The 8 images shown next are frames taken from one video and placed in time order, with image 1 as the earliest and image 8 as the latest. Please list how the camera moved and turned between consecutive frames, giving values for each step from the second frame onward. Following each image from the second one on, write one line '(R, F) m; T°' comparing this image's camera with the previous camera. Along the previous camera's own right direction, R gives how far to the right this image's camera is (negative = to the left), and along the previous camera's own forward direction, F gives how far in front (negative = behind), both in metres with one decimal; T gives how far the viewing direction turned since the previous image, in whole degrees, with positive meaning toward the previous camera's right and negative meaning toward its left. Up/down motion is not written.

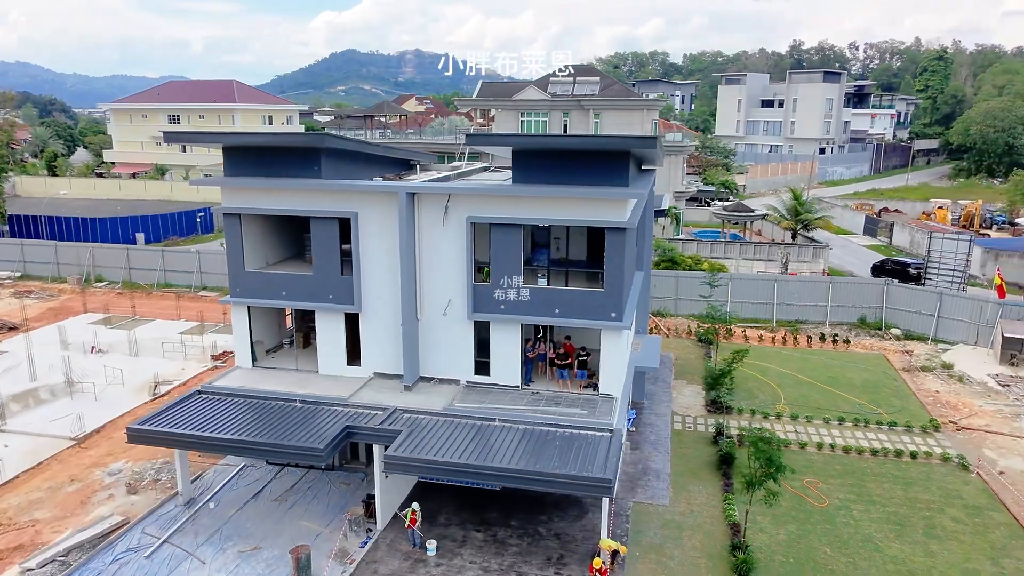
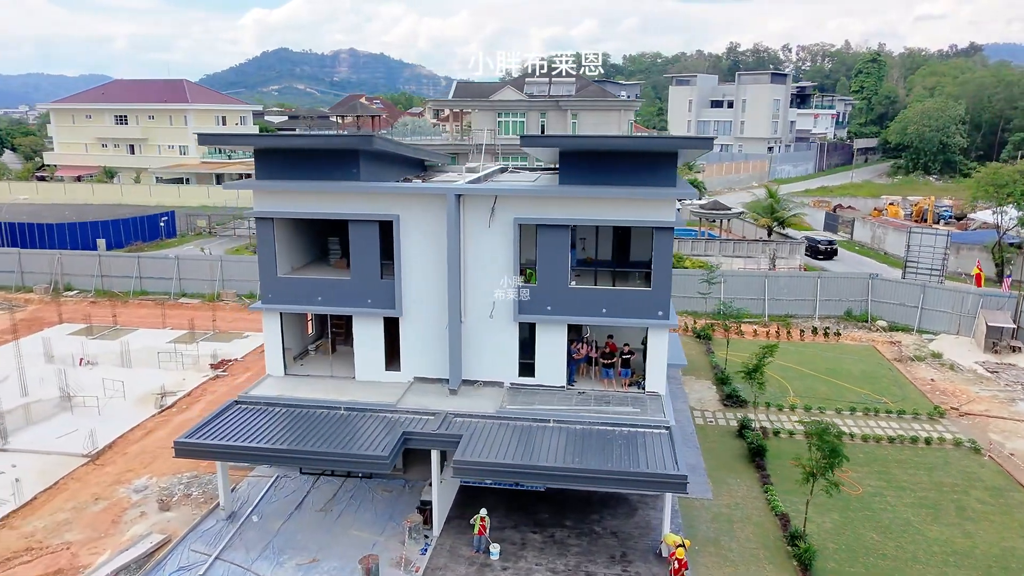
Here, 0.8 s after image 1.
(-2.5, +0.1) m; +5°
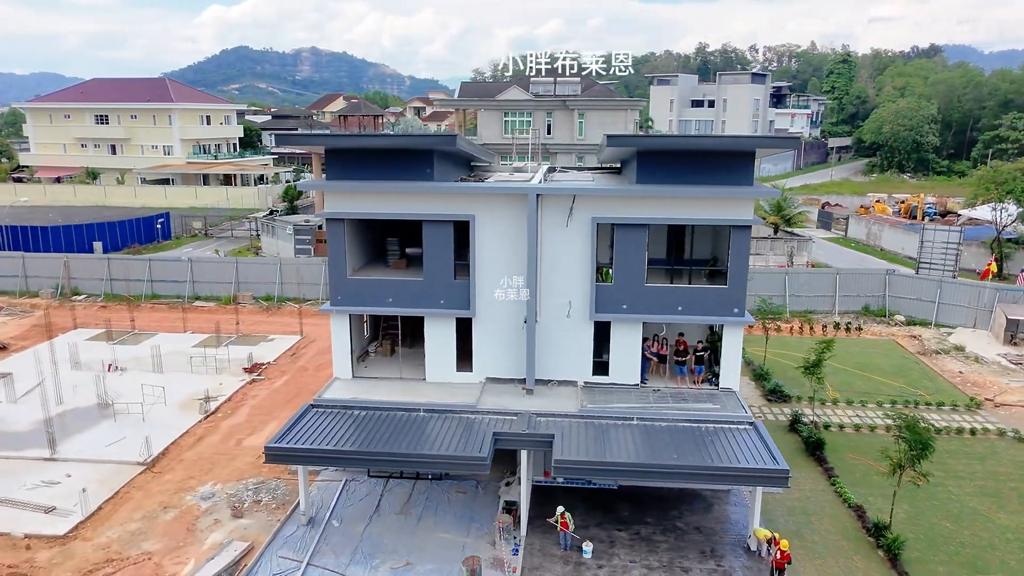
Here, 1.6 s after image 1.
(-2.6, 0.0) m; +3°
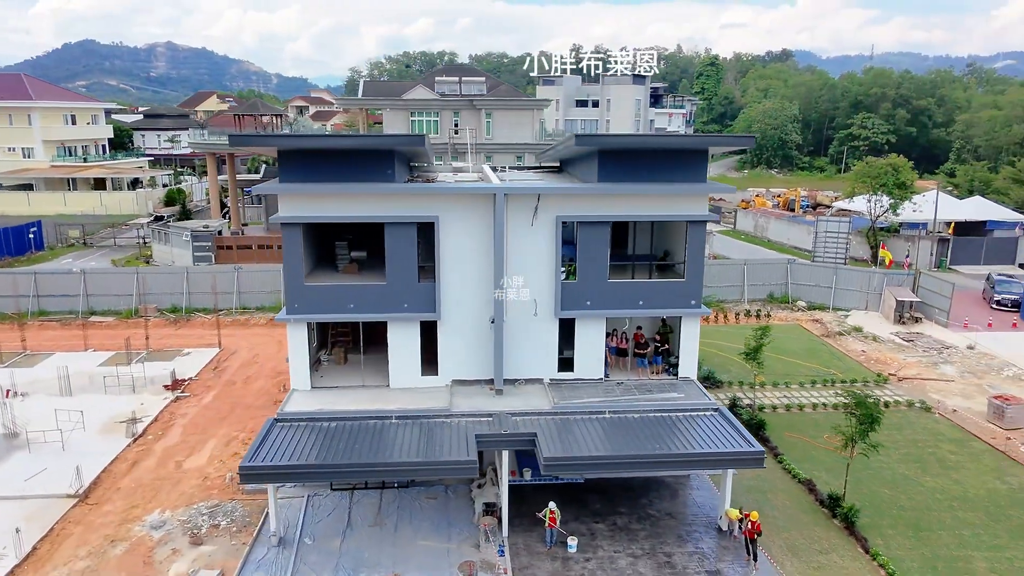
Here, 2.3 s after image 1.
(-2.0, +0.2) m; +9°
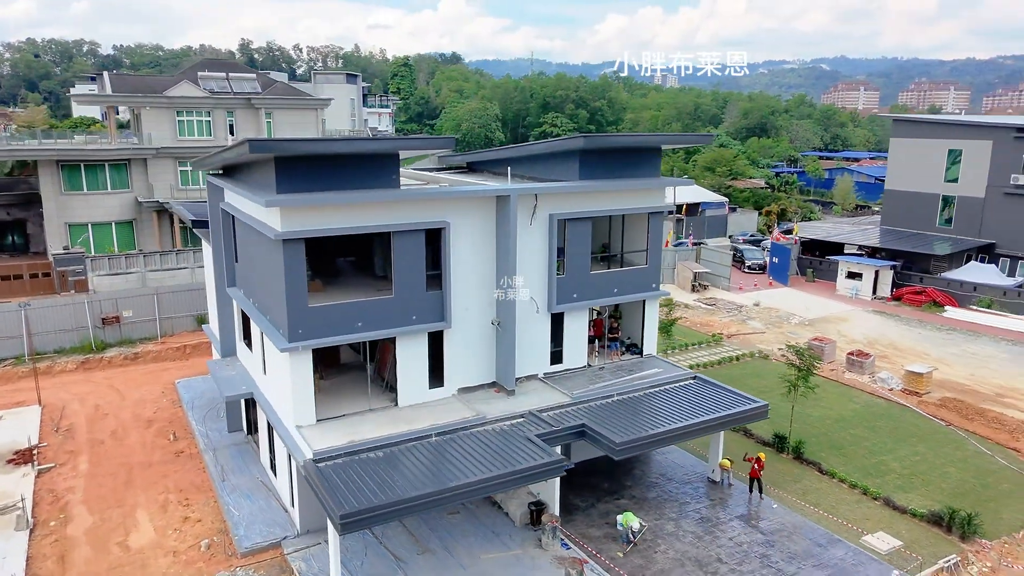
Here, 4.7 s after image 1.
(-7.5, +1.5) m; +25°
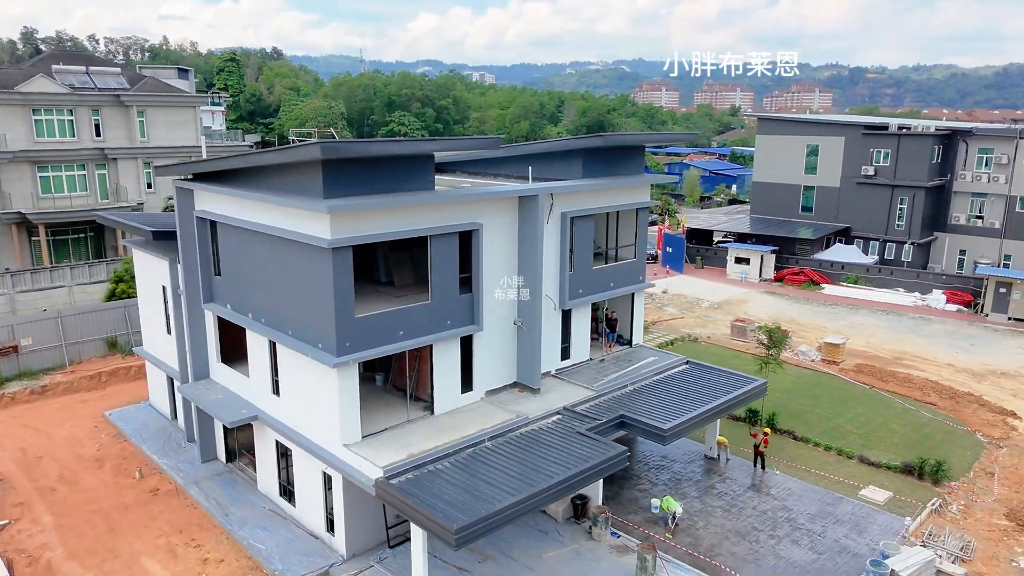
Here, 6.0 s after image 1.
(-4.6, +0.5) m; +13°
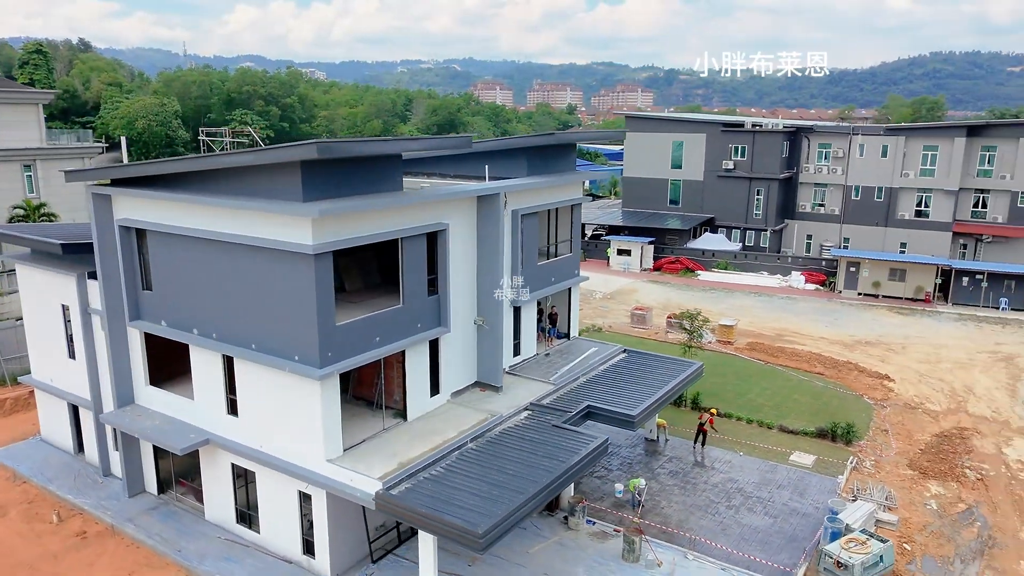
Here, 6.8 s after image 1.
(-2.8, +0.3) m; +12°
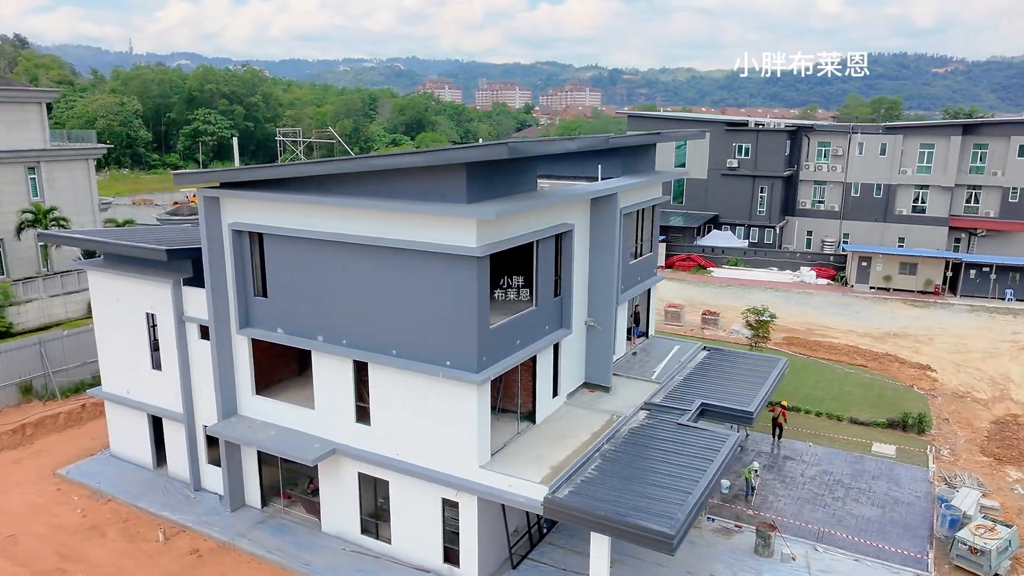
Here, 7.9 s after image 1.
(-3.9, +0.2) m; +4°
